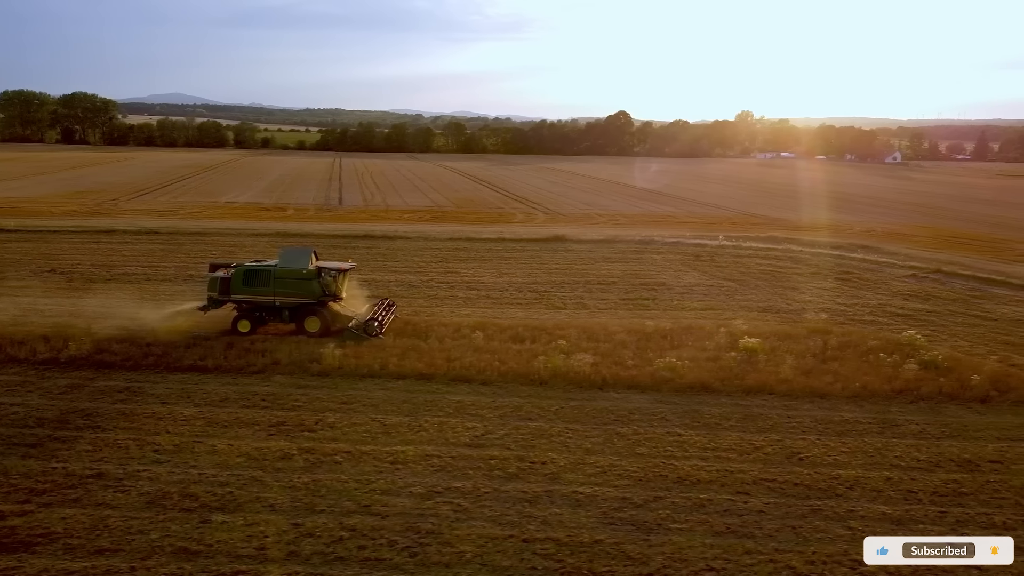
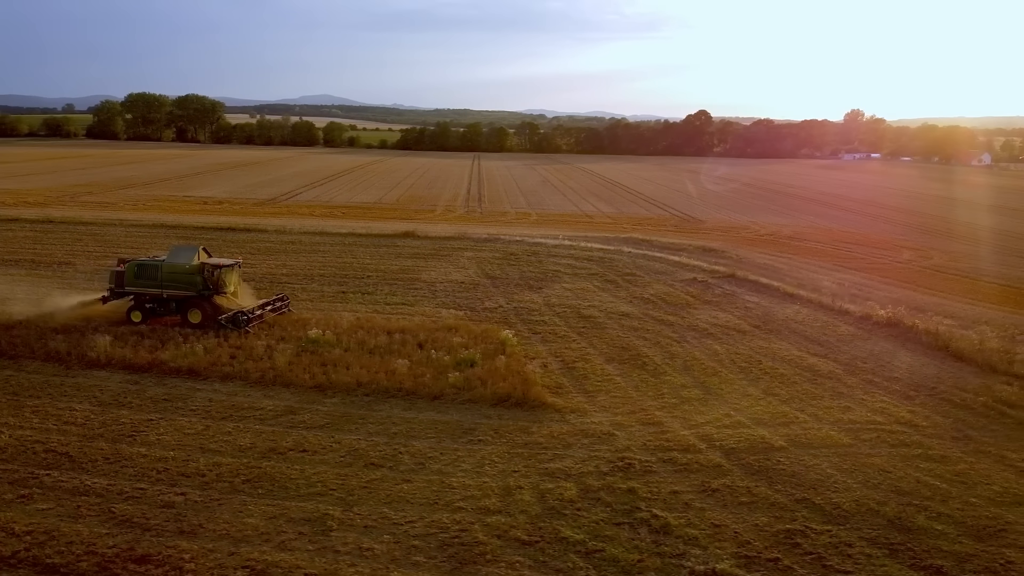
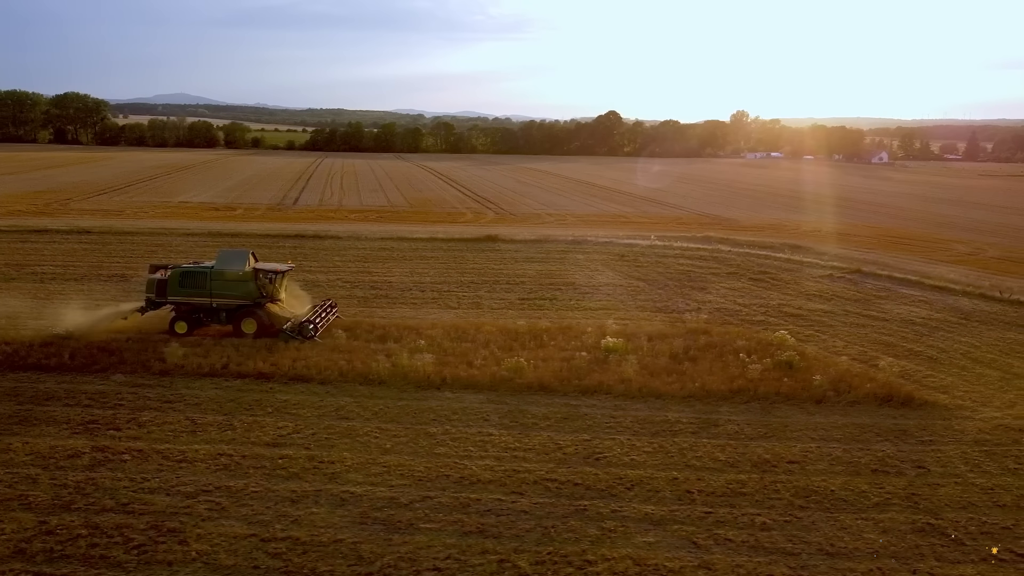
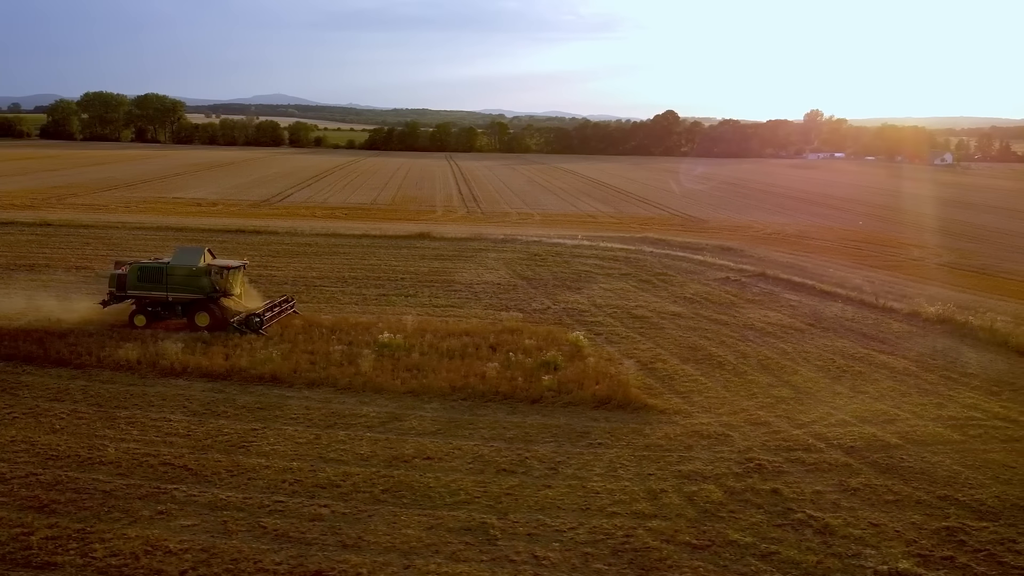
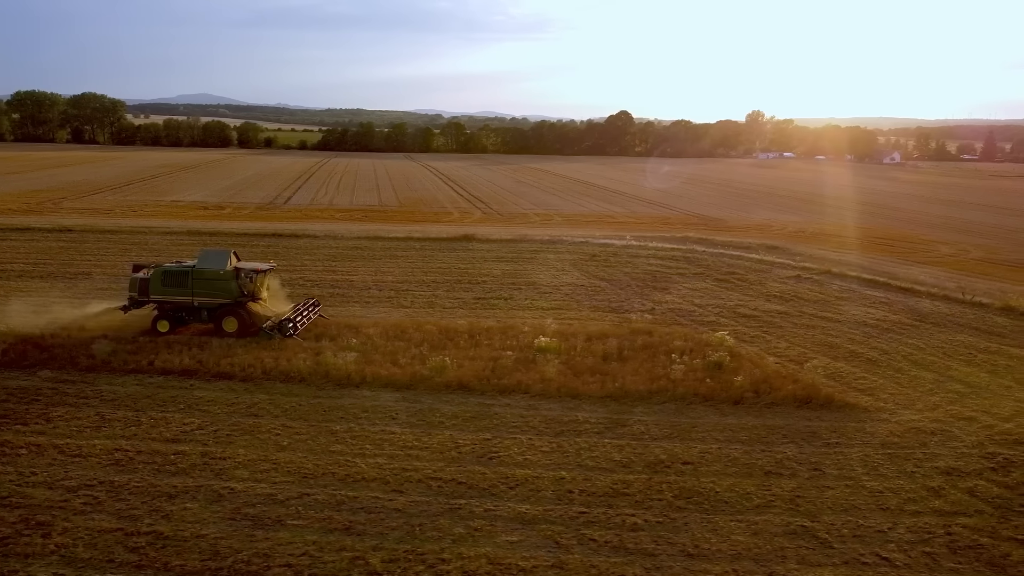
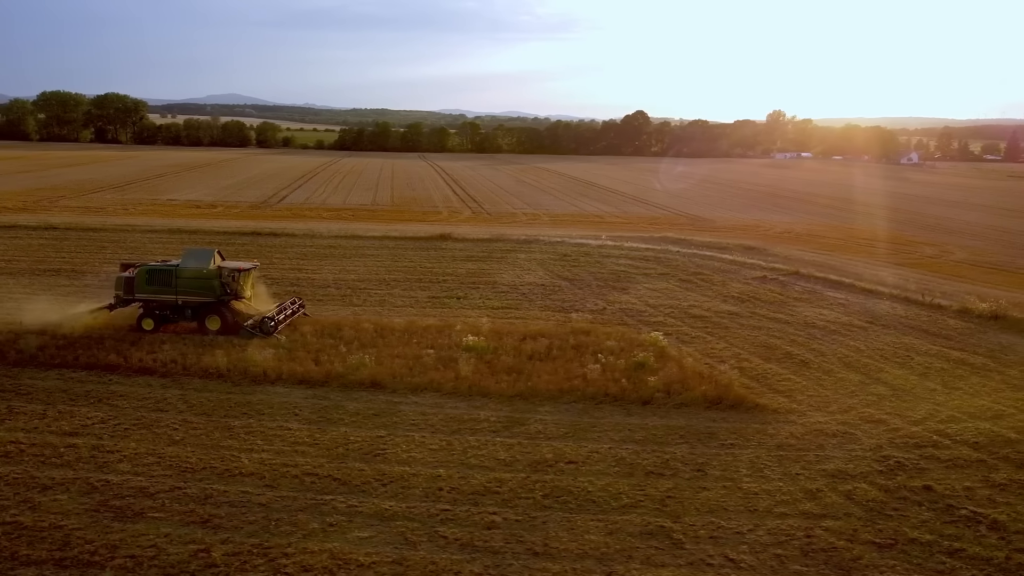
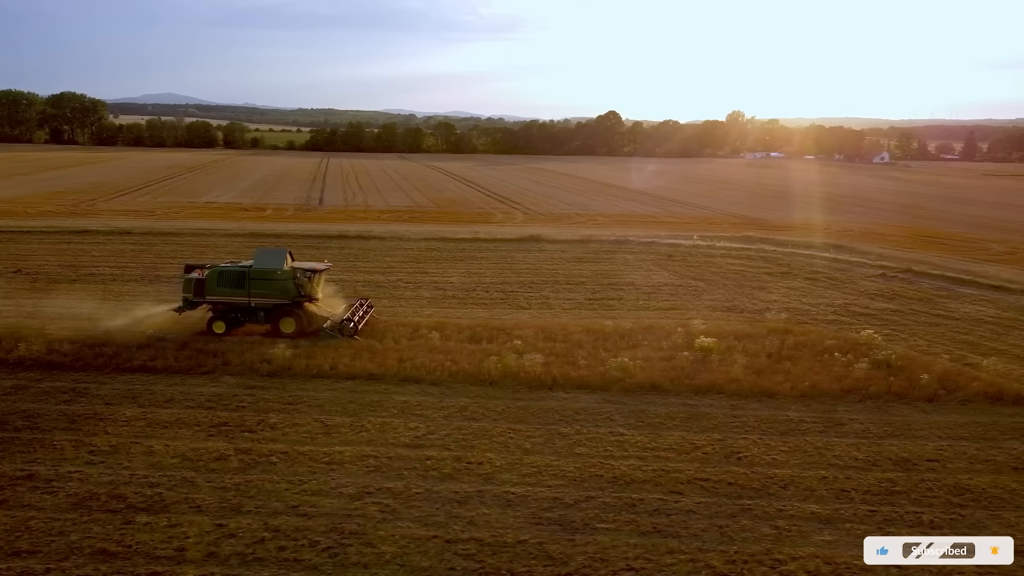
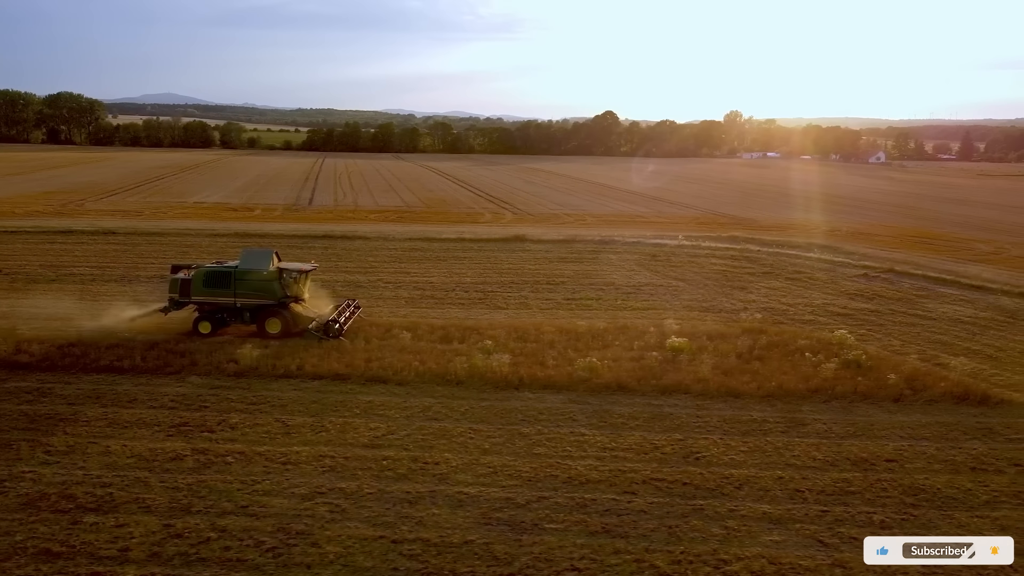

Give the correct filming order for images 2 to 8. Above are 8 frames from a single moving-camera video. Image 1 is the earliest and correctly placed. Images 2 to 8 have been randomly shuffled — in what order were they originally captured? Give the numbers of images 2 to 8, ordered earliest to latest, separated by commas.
7, 8, 3, 5, 6, 4, 2
